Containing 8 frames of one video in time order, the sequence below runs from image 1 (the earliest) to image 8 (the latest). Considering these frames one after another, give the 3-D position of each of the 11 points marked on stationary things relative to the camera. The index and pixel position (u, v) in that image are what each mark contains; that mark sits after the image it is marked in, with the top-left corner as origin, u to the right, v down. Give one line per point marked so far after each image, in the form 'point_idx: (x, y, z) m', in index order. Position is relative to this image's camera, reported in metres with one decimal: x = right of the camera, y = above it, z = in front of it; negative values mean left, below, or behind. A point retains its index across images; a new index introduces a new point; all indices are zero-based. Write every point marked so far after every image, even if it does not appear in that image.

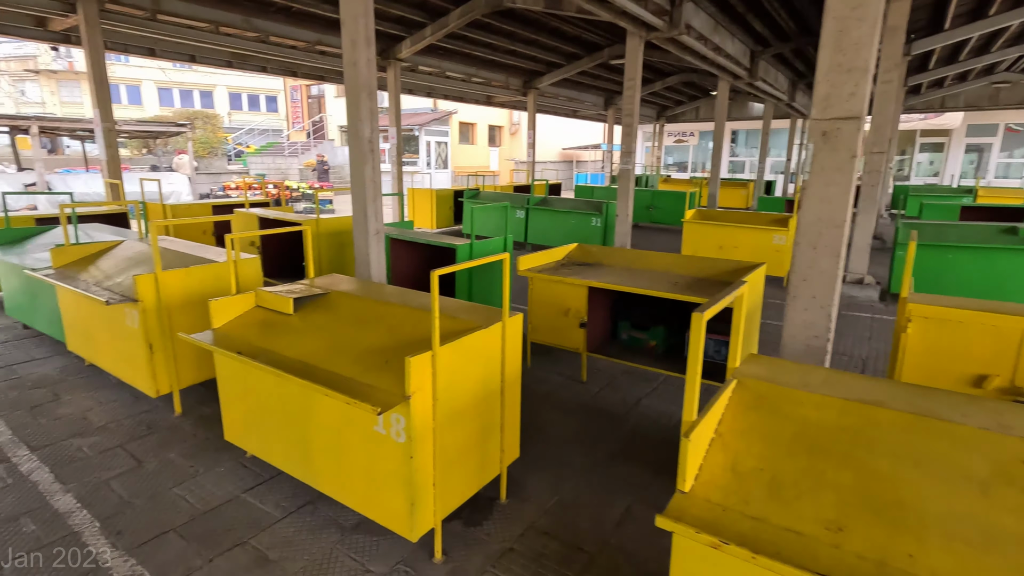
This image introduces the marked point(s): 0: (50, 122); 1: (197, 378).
0: (-10.9, +3.9, +12.7) m
1: (-2.0, -0.6, +3.5) m
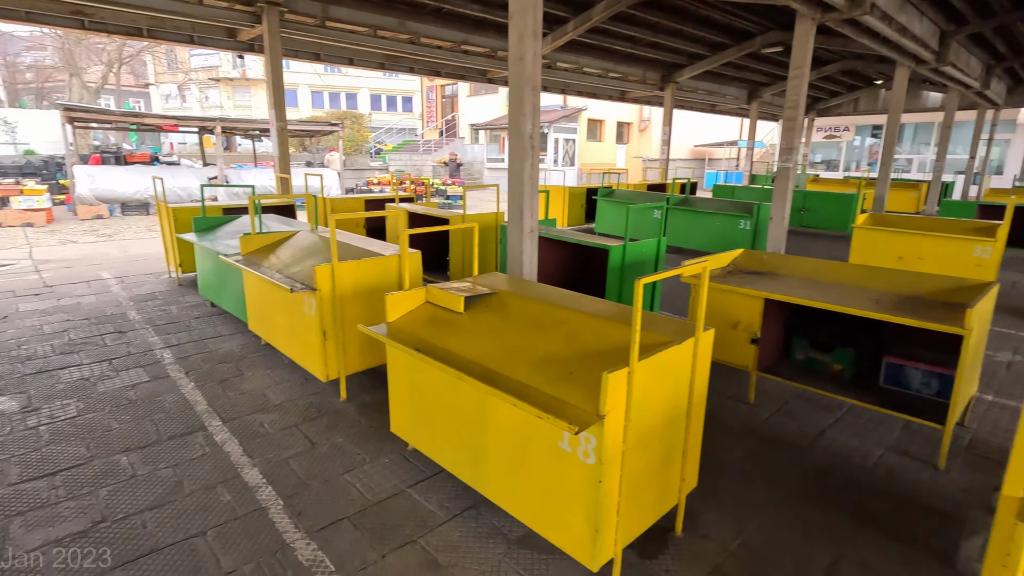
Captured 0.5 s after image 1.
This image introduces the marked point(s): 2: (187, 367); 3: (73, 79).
0: (-7.6, +4.4, +14.5) m
1: (-1.0, -0.5, +3.6) m
2: (-2.5, -0.6, +4.1) m
3: (-16.1, +7.7, +19.7) m
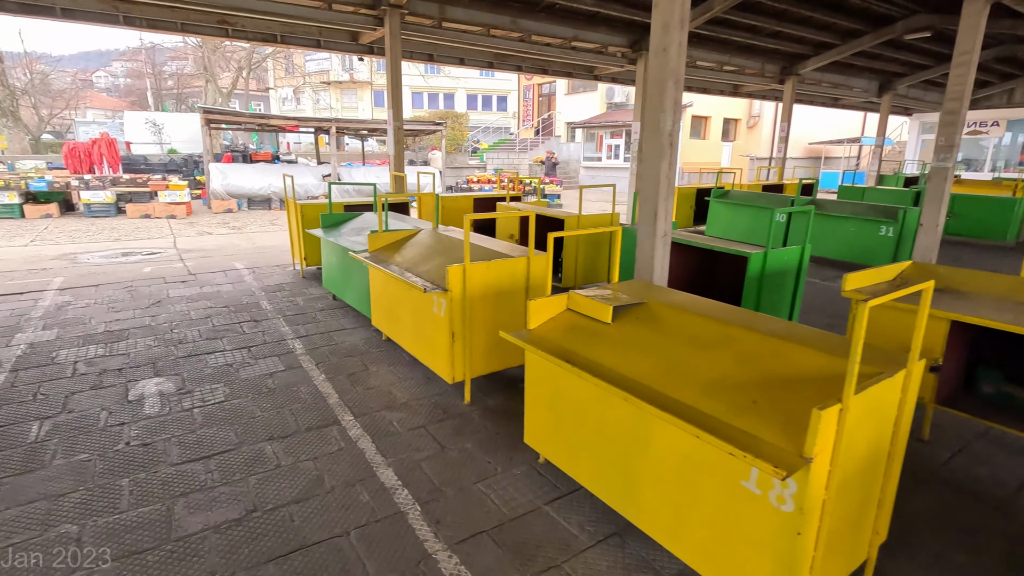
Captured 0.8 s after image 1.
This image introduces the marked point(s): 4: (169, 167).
0: (-4.8, +4.7, +15.2) m
1: (-0.2, -0.5, +3.6) m
2: (-1.5, -0.6, +4.2) m
3: (-12.2, +8.2, +21.7) m
4: (-9.9, +3.5, +15.5) m
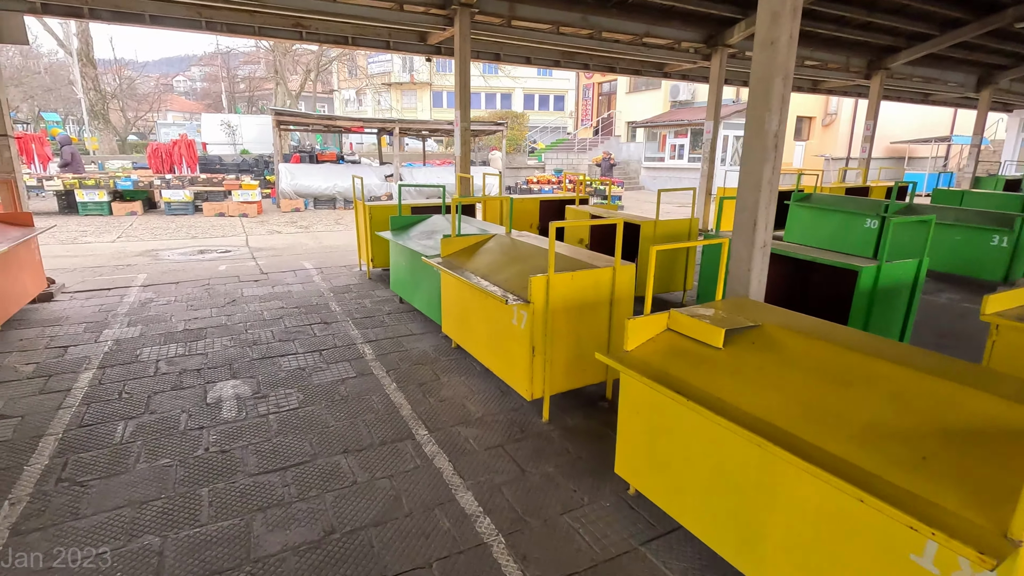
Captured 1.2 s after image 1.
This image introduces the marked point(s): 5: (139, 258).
0: (-3.0, +4.7, +15.4) m
1: (+0.3, -0.6, +3.4) m
2: (-1.0, -0.6, +4.1) m
3: (-9.8, +8.4, +22.6) m
4: (-8.1, +3.6, +16.1) m
5: (-5.6, +0.5, +8.1) m
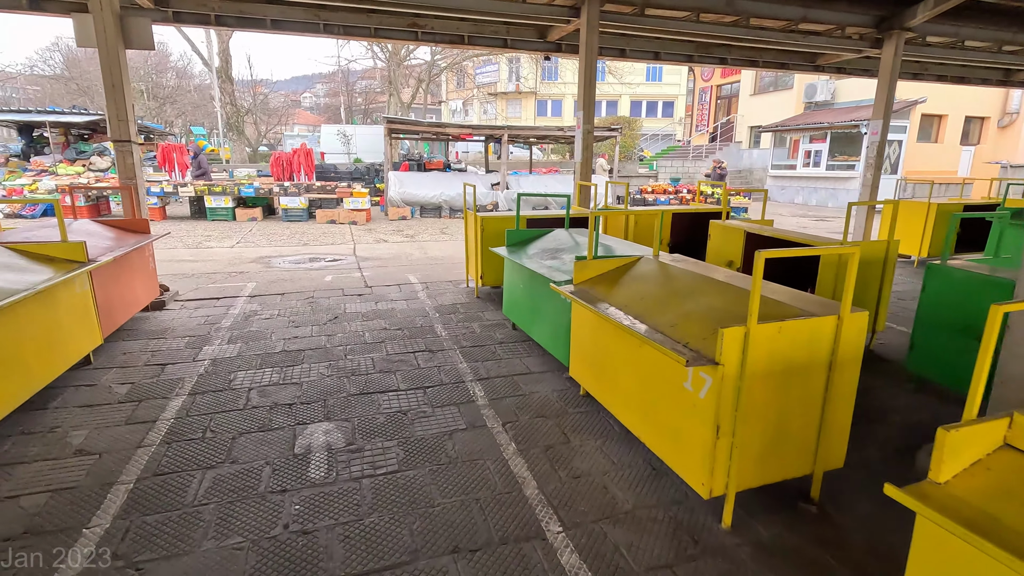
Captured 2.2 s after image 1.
0: (+0.1, +4.4, +14.9) m
1: (+1.1, -0.8, +2.4) m
2: (-0.1, -0.8, +3.4) m
3: (-5.2, +8.2, +23.2) m
4: (-4.8, +3.5, +16.5) m
5: (-3.9, +0.3, +8.1) m
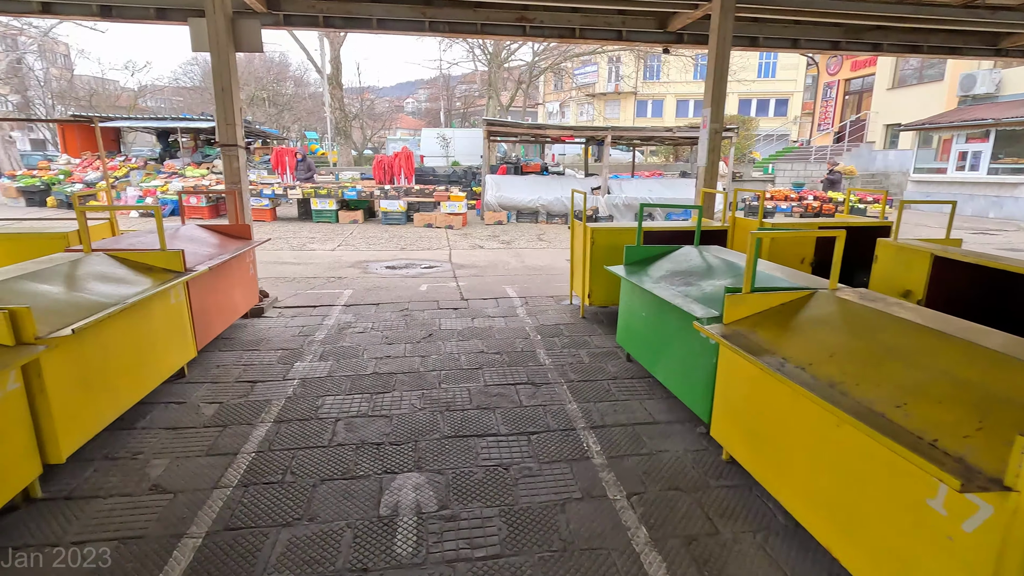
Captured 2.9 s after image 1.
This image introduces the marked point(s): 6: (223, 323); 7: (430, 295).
0: (+2.8, +4.1, +14.1) m
1: (+1.5, -1.1, +1.5) m
2: (+0.6, -1.0, +2.7) m
3: (-0.9, +8.1, +23.1) m
4: (-1.9, +3.4, +16.4) m
5: (-2.4, +0.3, +8.0) m
6: (-2.5, -0.3, +4.6) m
7: (-1.0, -0.1, +6.3) m
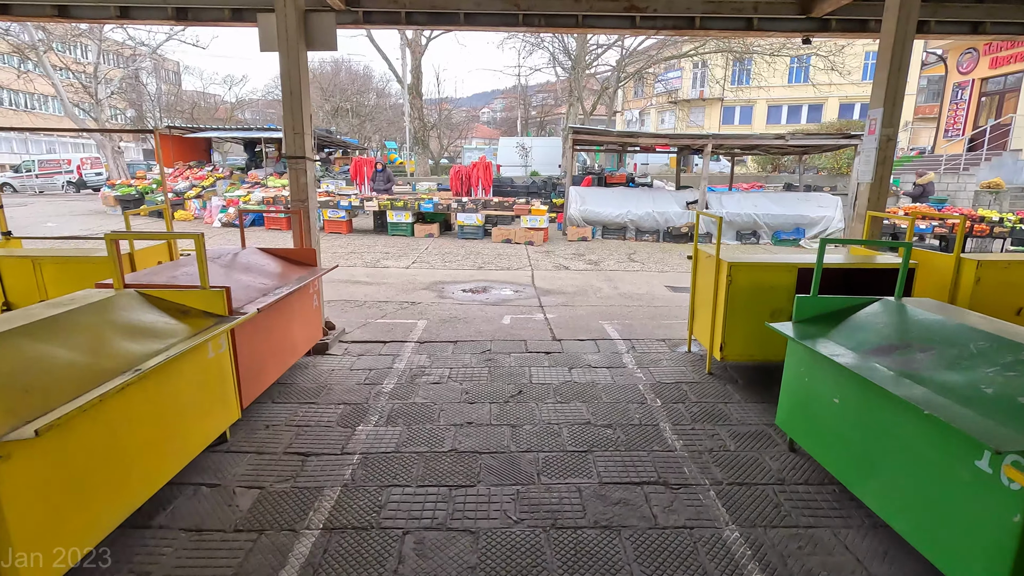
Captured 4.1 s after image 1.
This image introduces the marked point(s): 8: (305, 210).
0: (+4.9, +3.5, +12.6) m
1: (+1.9, -1.4, +0.3) m
2: (+1.1, -1.3, +1.6) m
3: (+2.5, +7.4, +22.1) m
4: (+0.5, +2.9, +15.6) m
5: (-1.2, -0.1, +7.3) m
6: (-1.7, -0.6, +3.9) m
7: (0.0, -0.4, +5.4) m
8: (-1.8, +0.7, +4.7) m
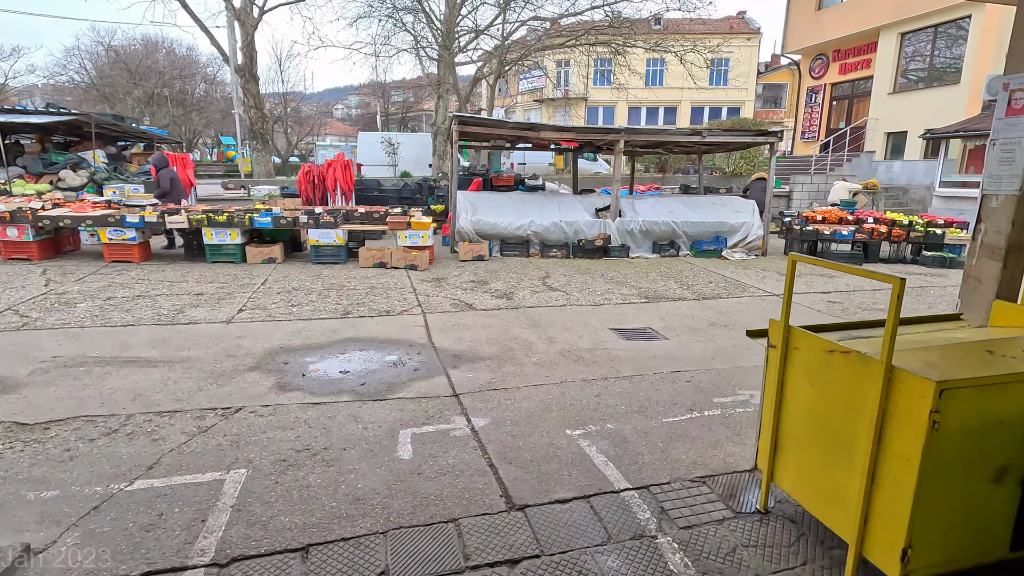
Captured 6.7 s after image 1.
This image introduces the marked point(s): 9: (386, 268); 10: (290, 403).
0: (+2.3, +3.1, +11.0) m
1: (+2.6, -1.9, -1.7) m
2: (+1.5, -1.8, -0.6) m
3: (-2.5, +6.8, +19.5) m
4: (-2.6, +2.2, +12.8) m
5: (-2.1, -0.7, +4.3) m
6: (-1.7, -1.3, +0.9) m
7: (-0.4, -1.0, +2.8) m
8: (-2.1, 0.0, +1.7) m
9: (-2.0, +0.3, +8.6) m
10: (-1.6, -0.8, +3.9) m
